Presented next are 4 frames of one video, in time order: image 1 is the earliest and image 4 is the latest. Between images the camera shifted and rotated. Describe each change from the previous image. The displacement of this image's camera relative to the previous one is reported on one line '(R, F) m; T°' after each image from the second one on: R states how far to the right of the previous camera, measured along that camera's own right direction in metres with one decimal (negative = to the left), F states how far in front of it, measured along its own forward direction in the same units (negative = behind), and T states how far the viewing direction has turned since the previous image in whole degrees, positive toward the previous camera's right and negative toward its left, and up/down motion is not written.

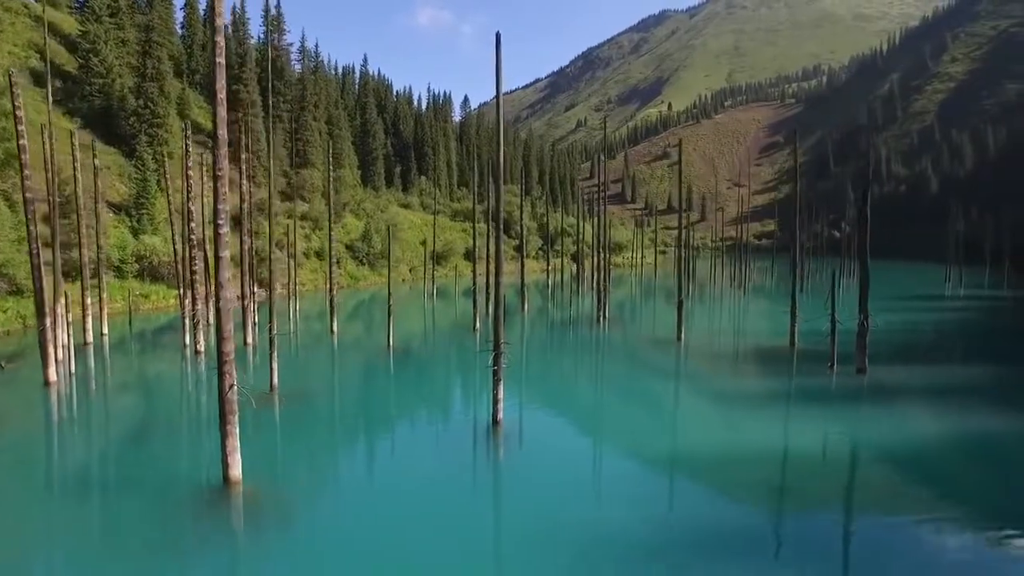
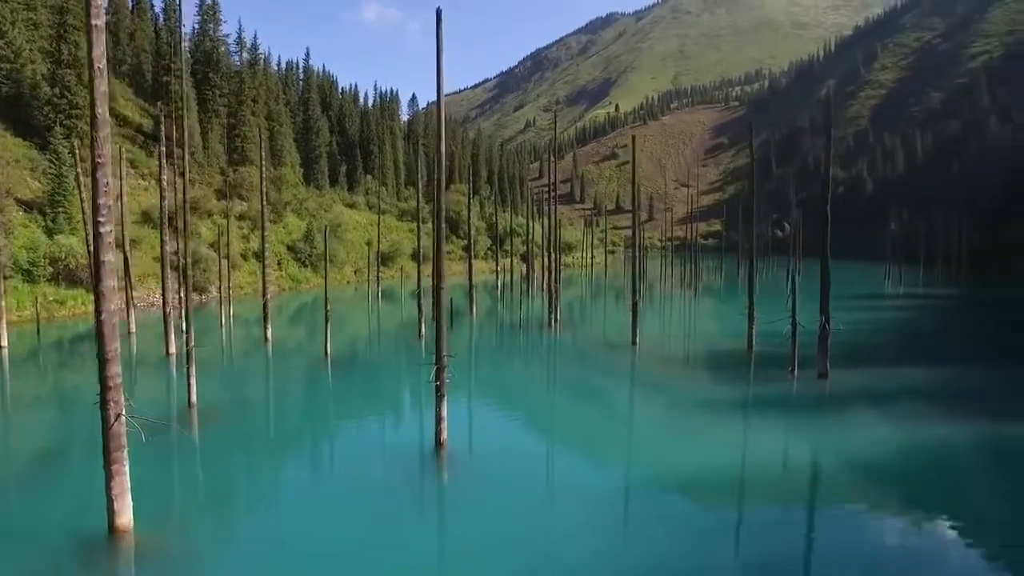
(+0.1, +0.5) m; +4°
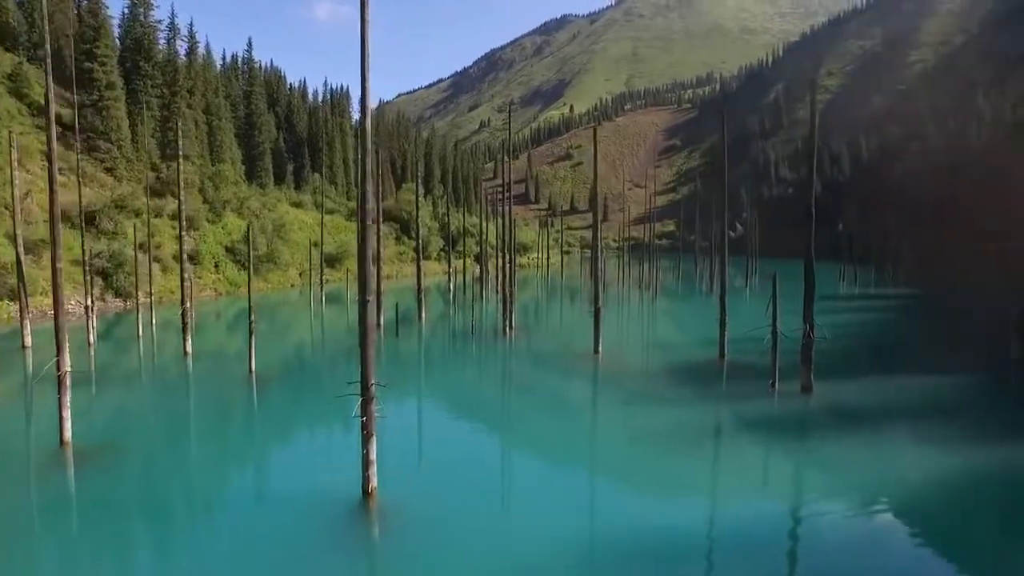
(+0.1, +0.9) m; +4°
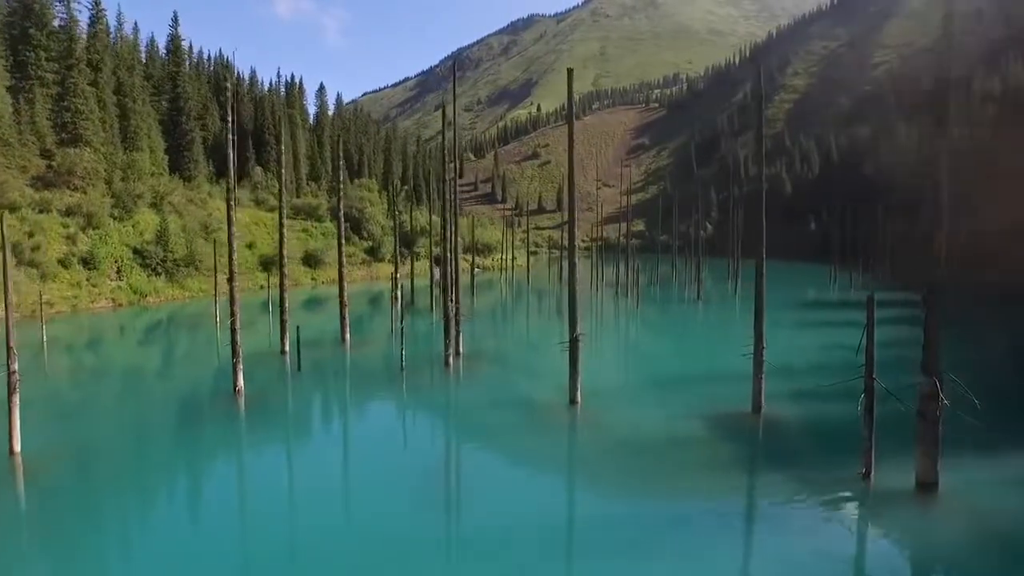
(+0.2, +2.9) m; +3°
